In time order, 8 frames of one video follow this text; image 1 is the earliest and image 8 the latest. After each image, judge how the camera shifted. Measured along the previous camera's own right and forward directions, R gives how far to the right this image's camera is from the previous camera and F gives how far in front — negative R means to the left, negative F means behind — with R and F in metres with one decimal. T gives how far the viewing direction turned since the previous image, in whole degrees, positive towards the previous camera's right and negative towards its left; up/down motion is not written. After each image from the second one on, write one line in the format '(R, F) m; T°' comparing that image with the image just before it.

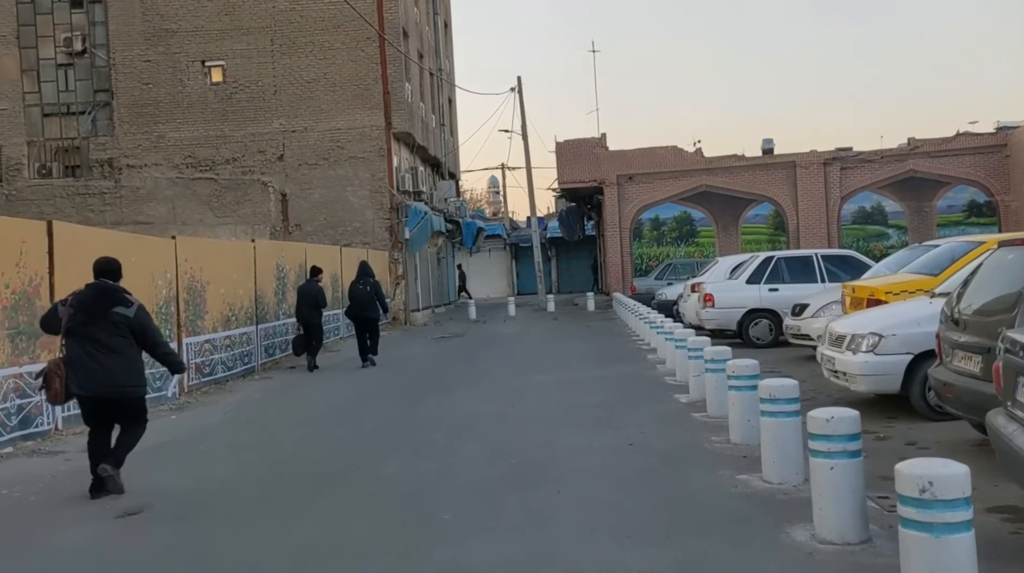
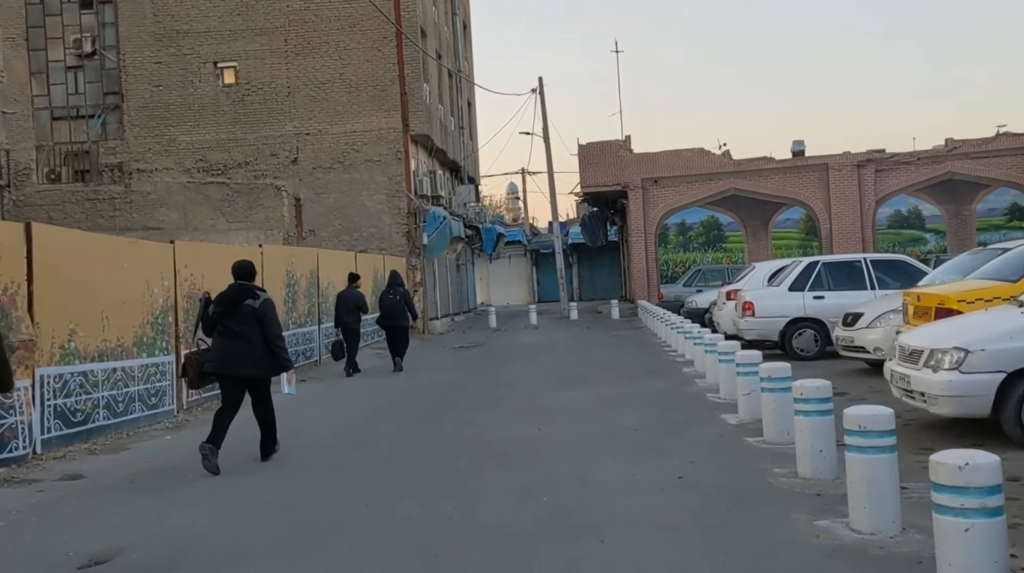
(-0.1, +1.1) m; -1°
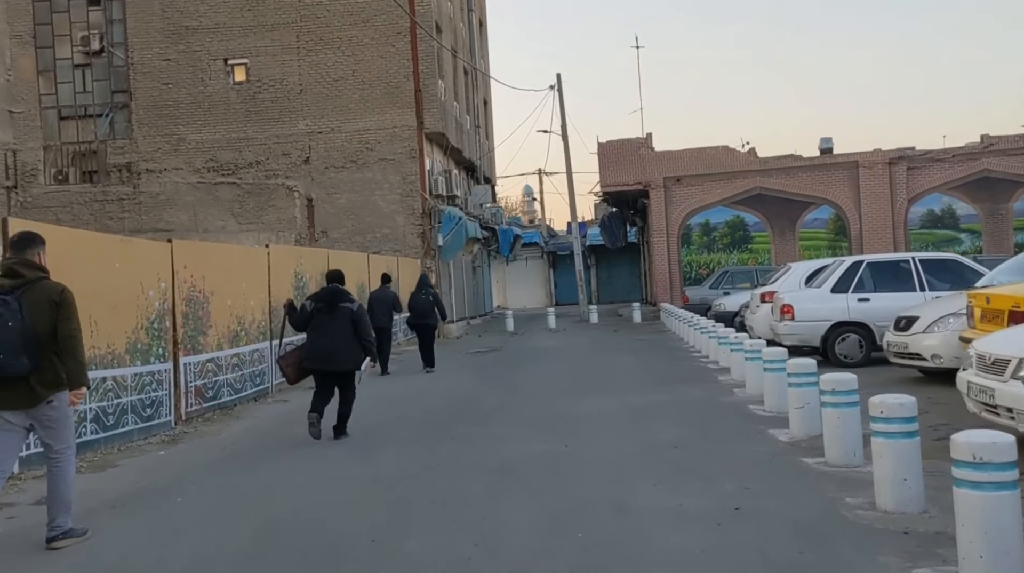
(-0.1, +0.9) m; -1°
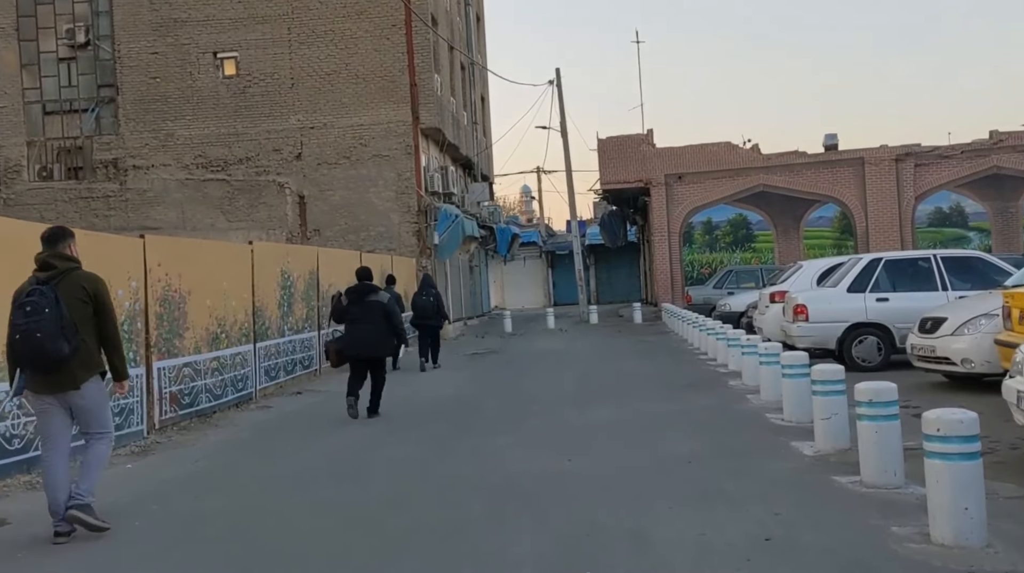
(0.0, +0.8) m; 0°
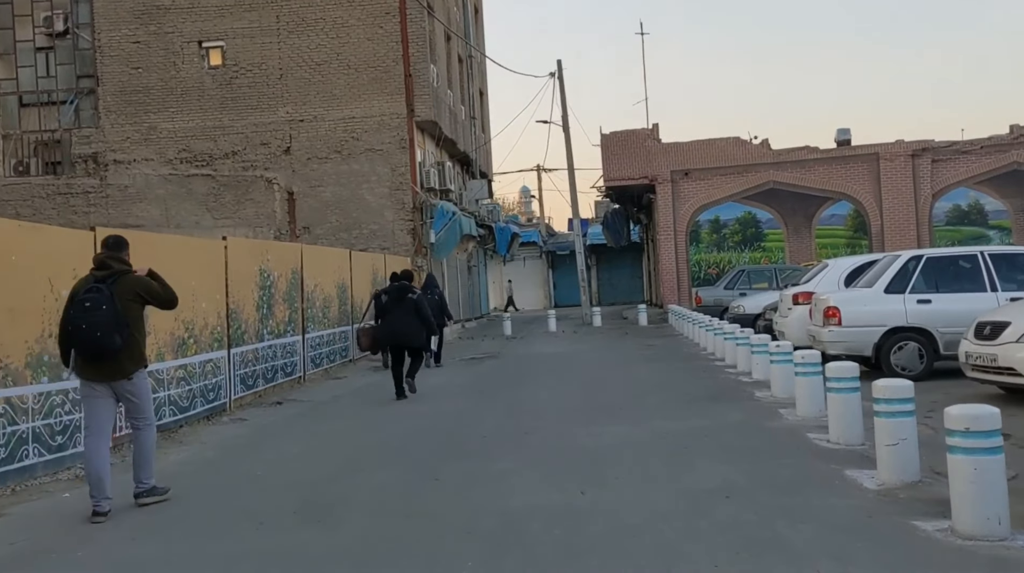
(0.0, +1.3) m; 0°
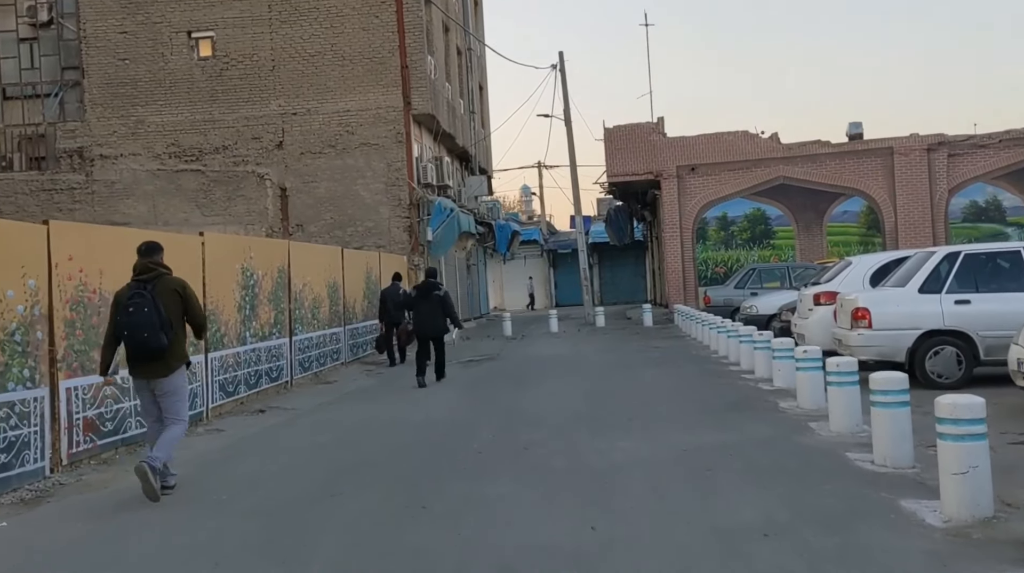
(0.0, +1.0) m; 0°
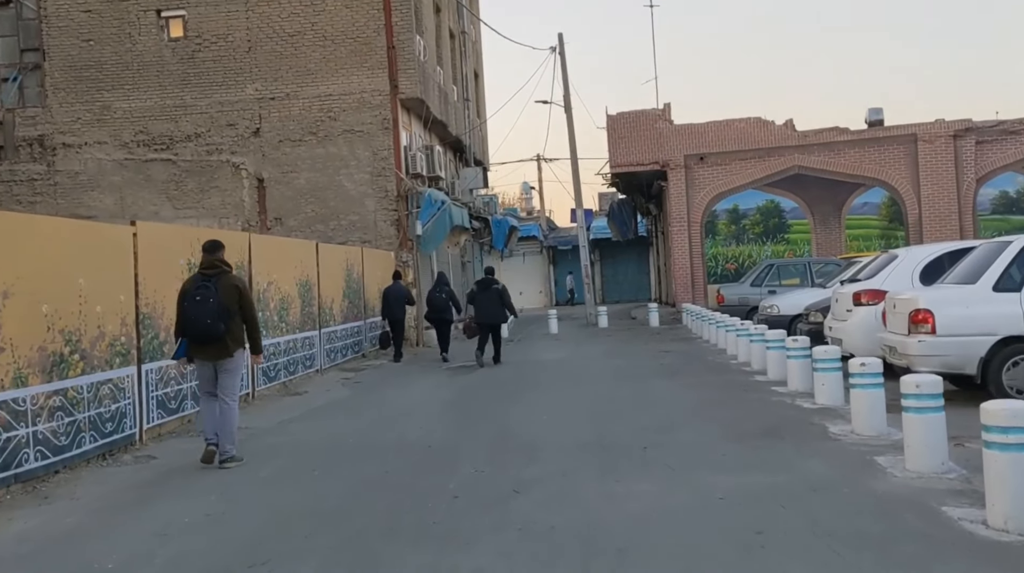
(+0.1, +1.9) m; 0°
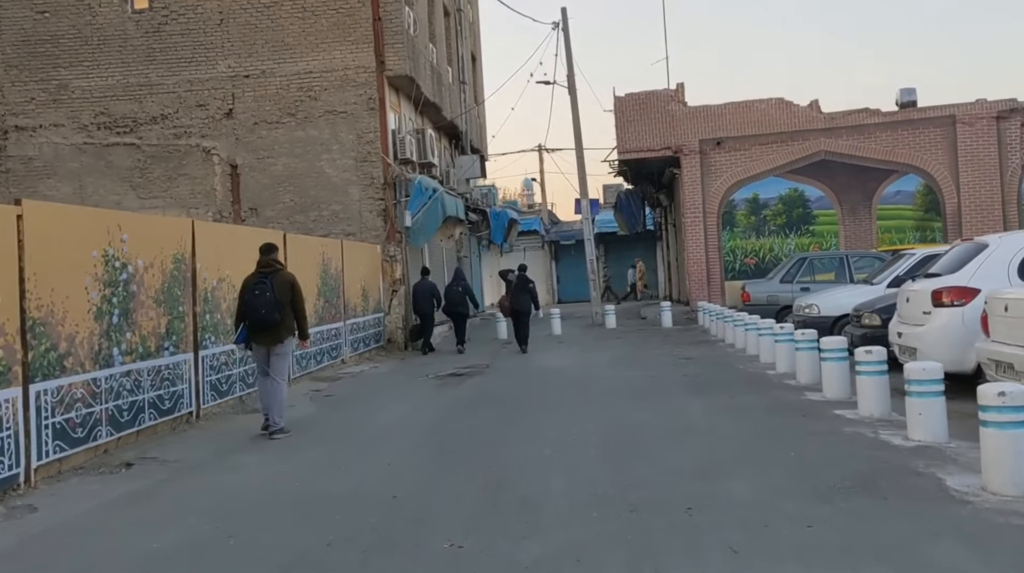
(+0.1, +2.3) m; 0°
